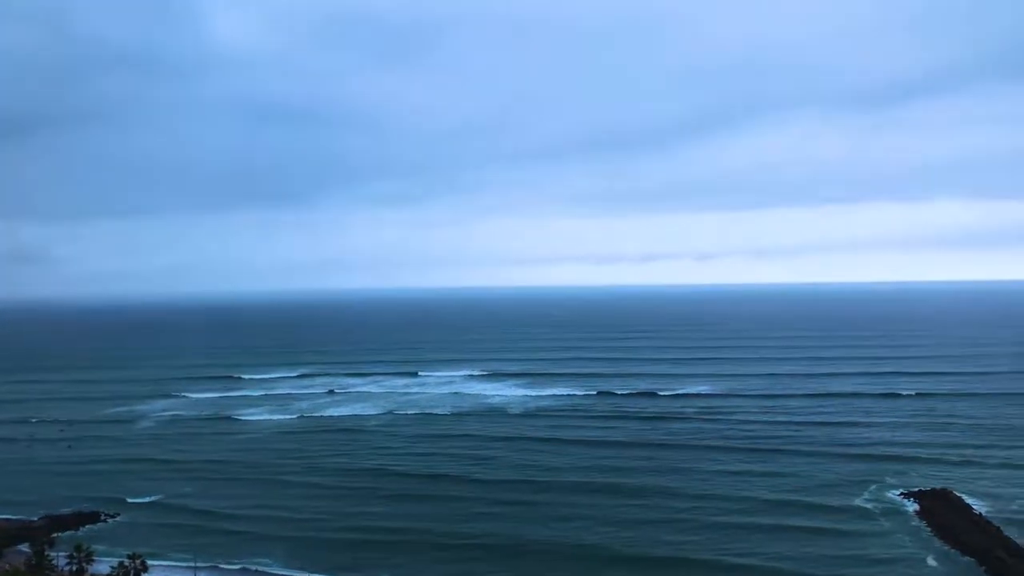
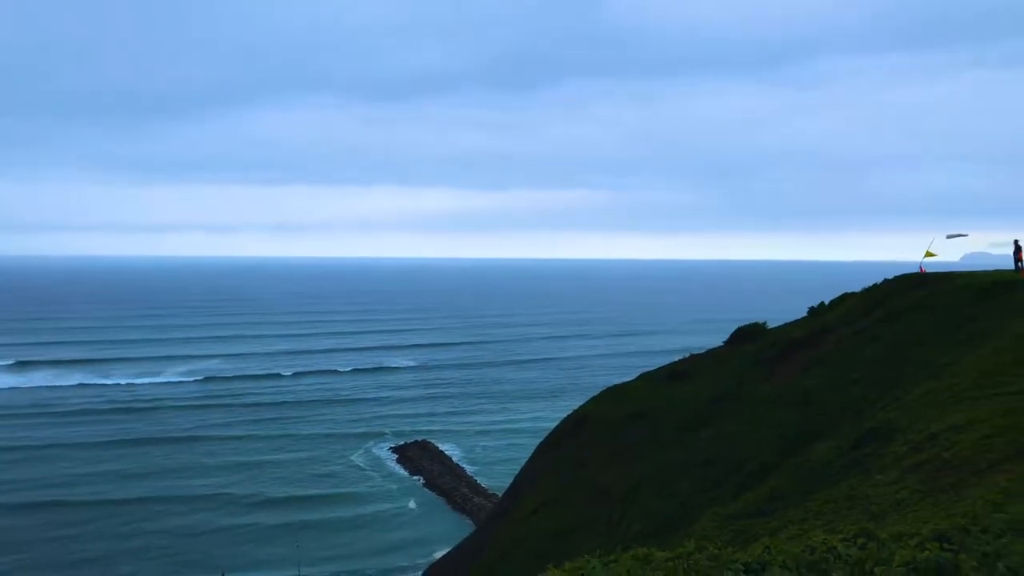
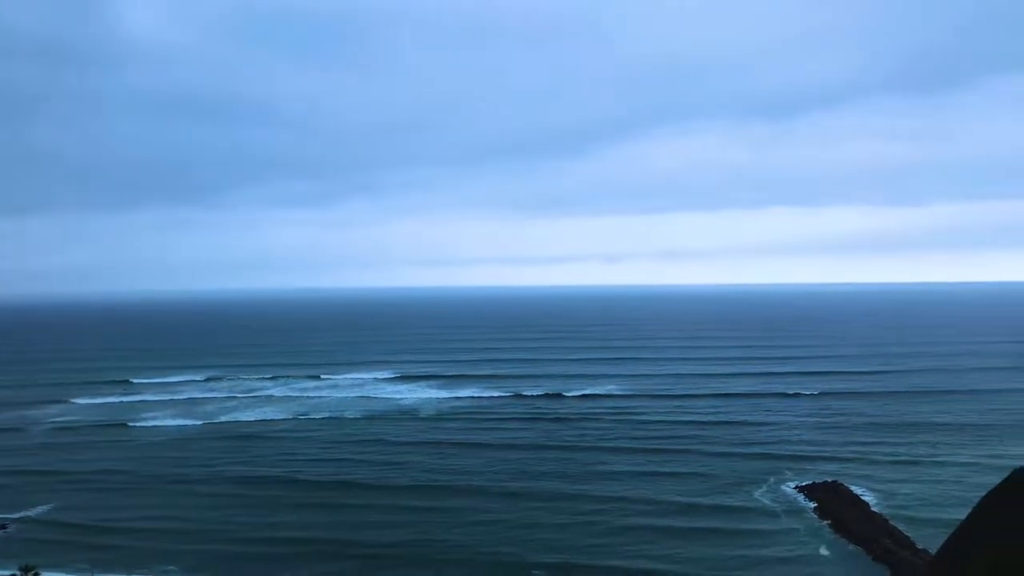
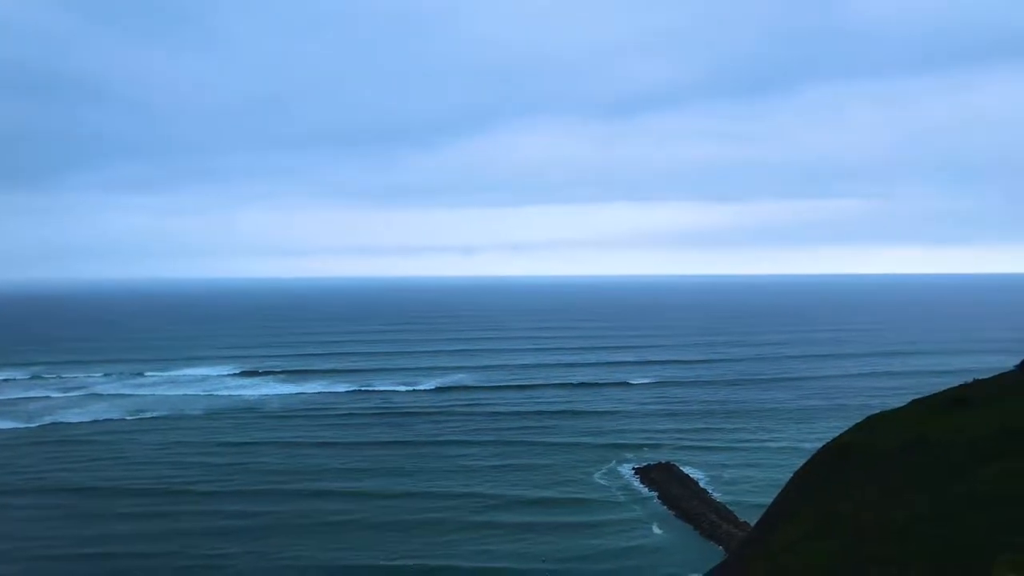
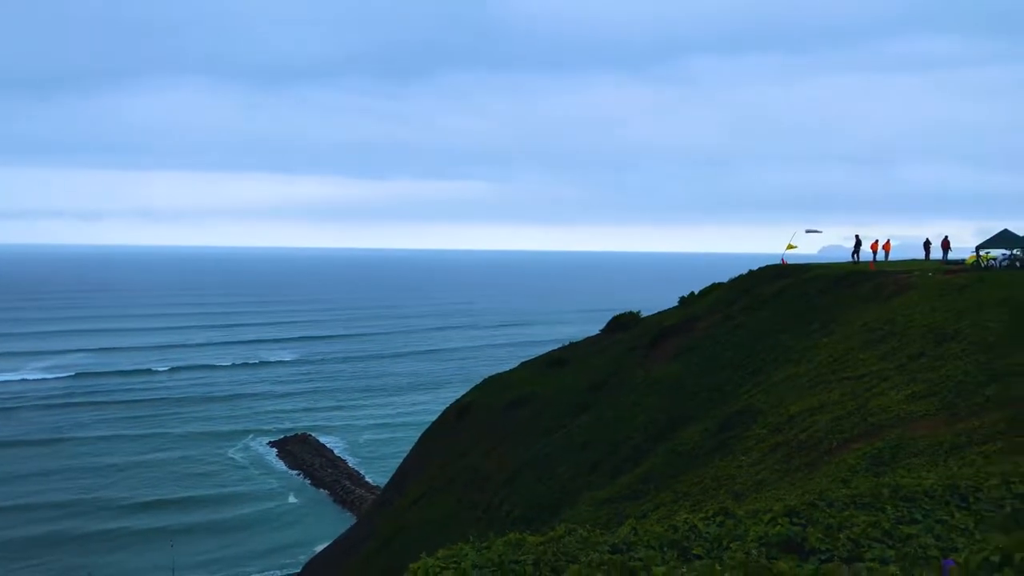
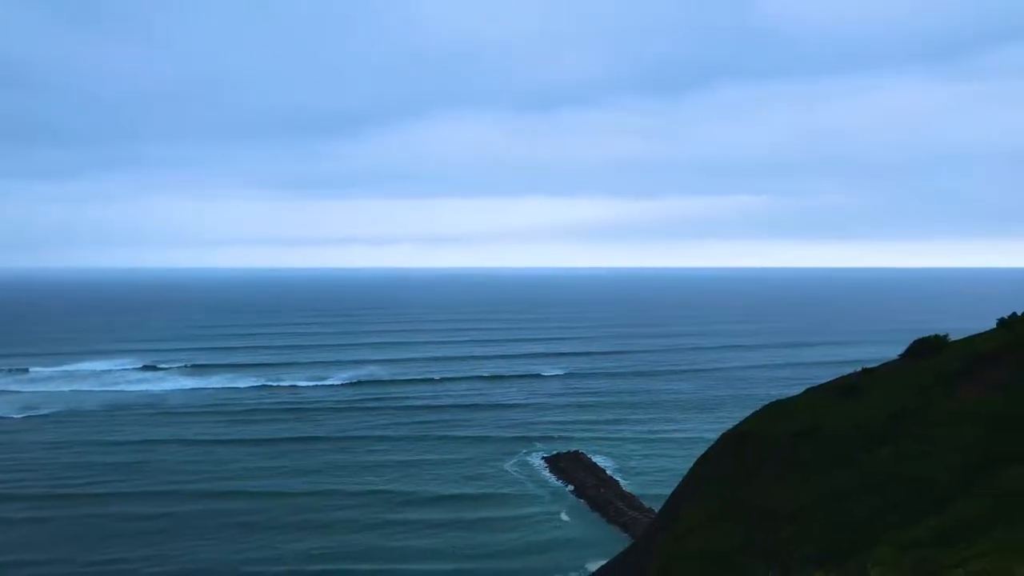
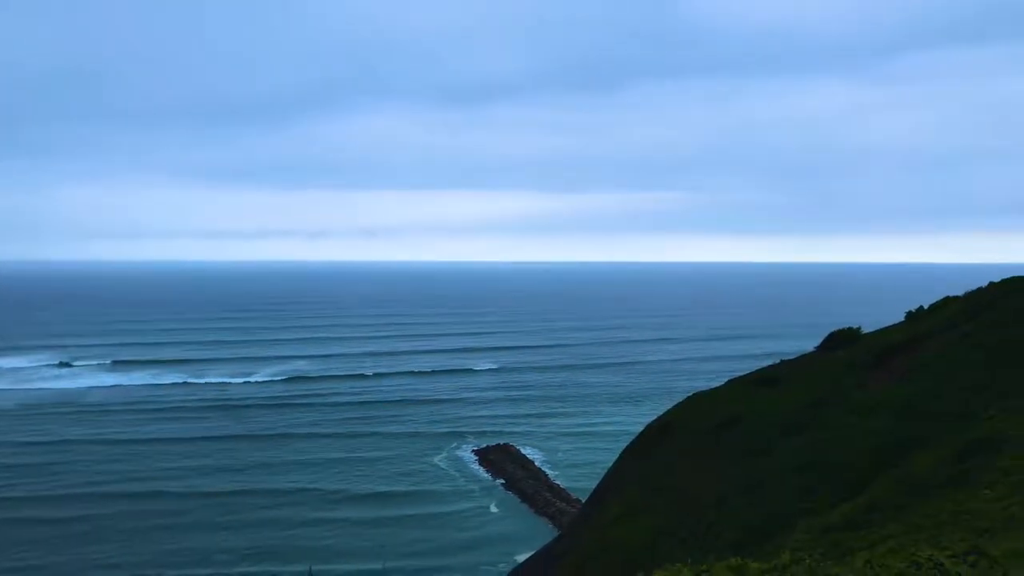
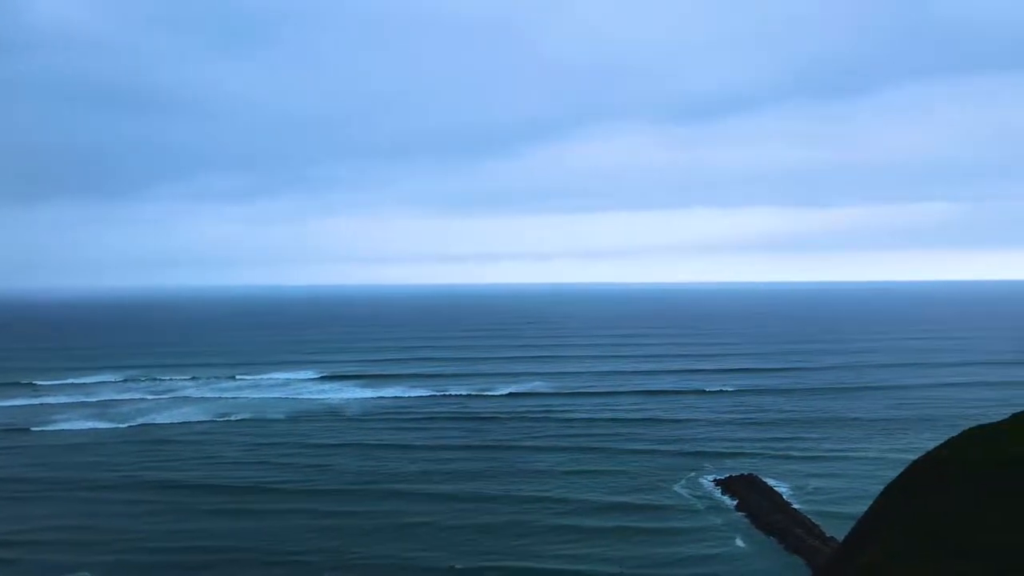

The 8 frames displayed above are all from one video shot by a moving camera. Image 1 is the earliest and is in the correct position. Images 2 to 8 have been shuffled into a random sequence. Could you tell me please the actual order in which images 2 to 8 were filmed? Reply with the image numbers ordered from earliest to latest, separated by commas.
3, 8, 4, 6, 7, 2, 5
